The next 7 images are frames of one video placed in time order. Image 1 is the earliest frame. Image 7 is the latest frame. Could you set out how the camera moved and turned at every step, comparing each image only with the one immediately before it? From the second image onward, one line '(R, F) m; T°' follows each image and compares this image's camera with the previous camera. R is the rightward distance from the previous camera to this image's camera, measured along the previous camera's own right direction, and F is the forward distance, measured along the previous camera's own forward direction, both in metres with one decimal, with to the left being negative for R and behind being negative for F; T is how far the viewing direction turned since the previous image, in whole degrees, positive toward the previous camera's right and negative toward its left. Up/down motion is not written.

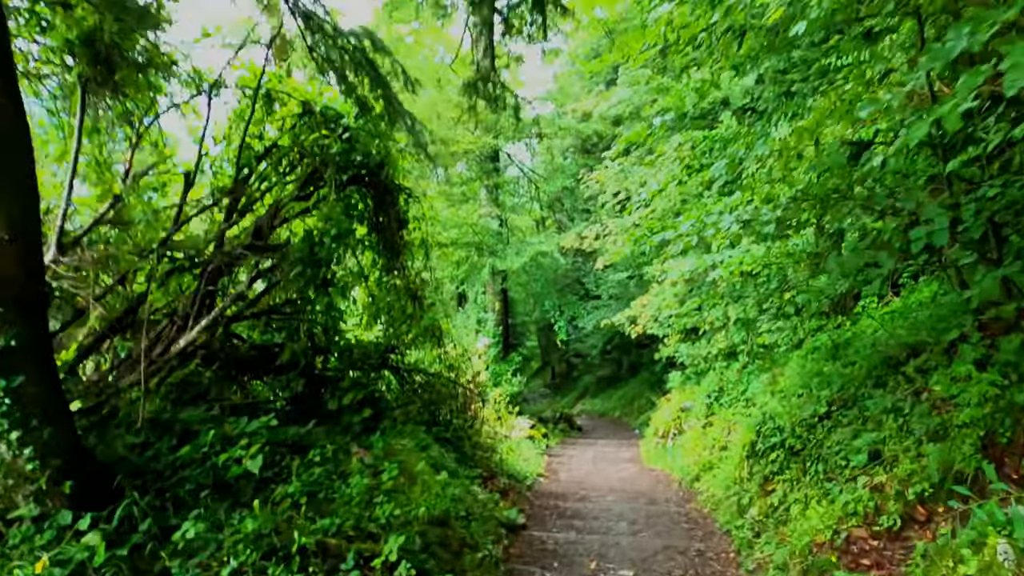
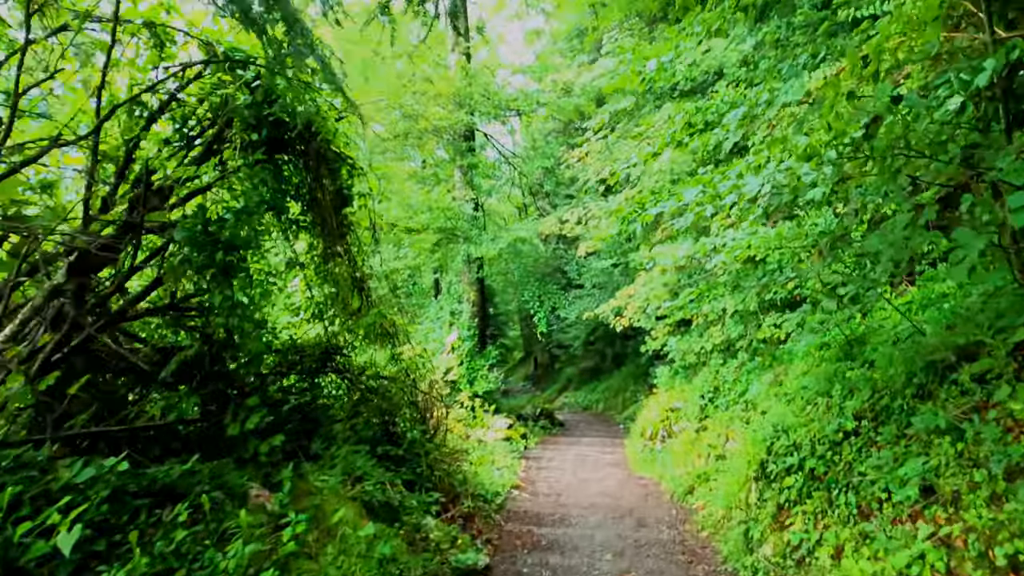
(+0.1, +0.9) m; +1°
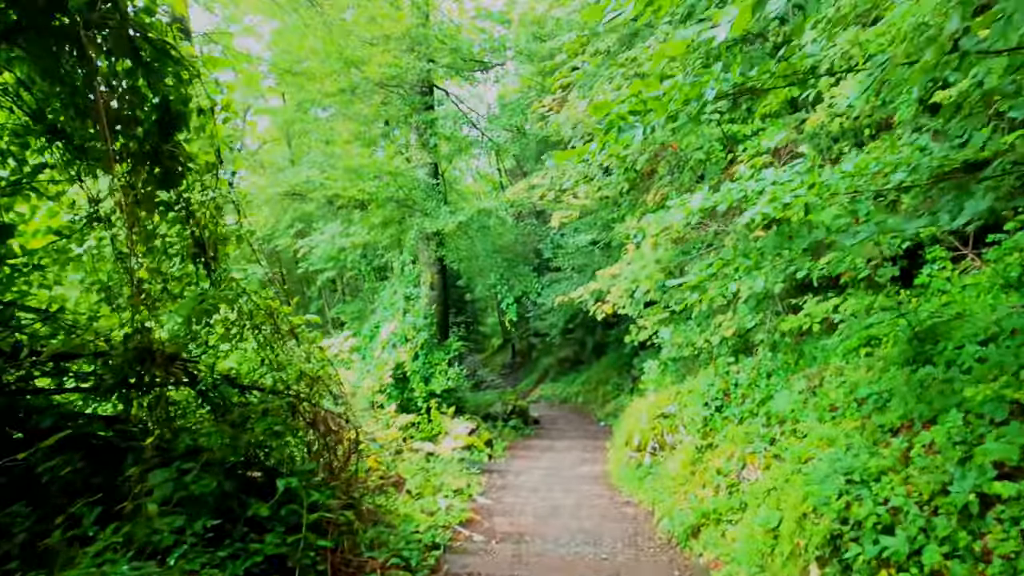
(+0.3, +1.7) m; +2°
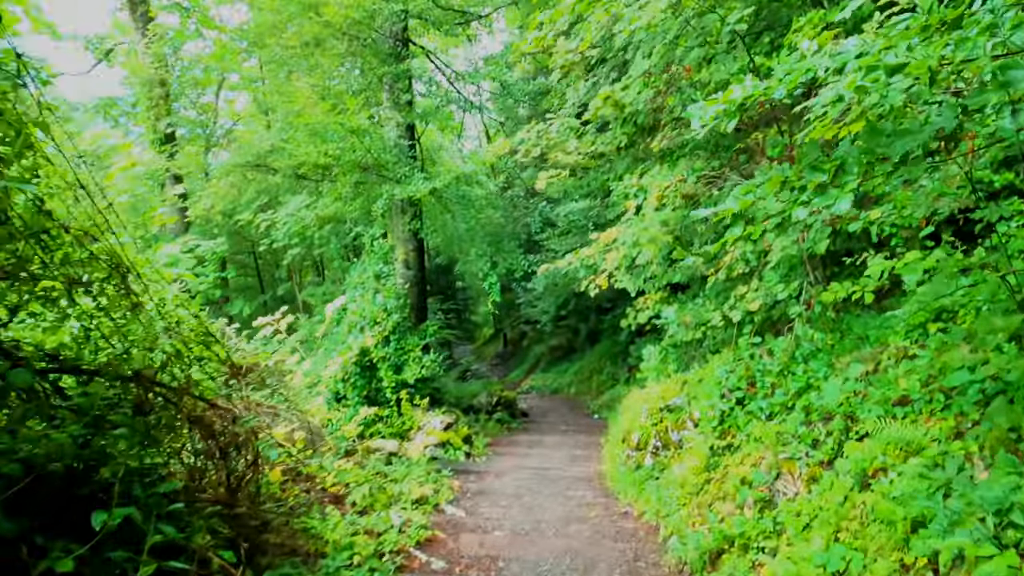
(+0.2, +1.1) m; 0°
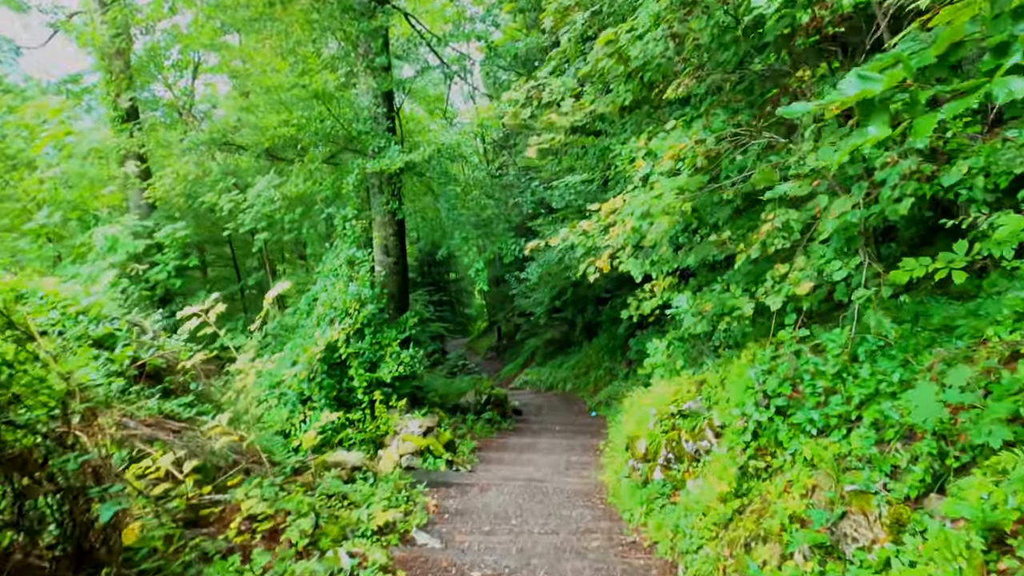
(+0.1, +1.0) m; 0°
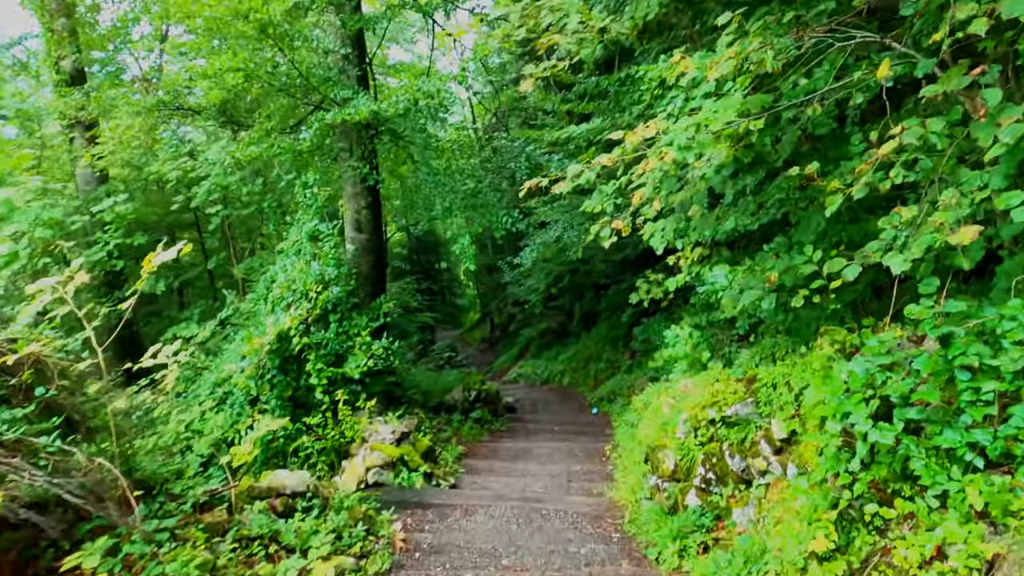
(0.0, +1.2) m; +1°
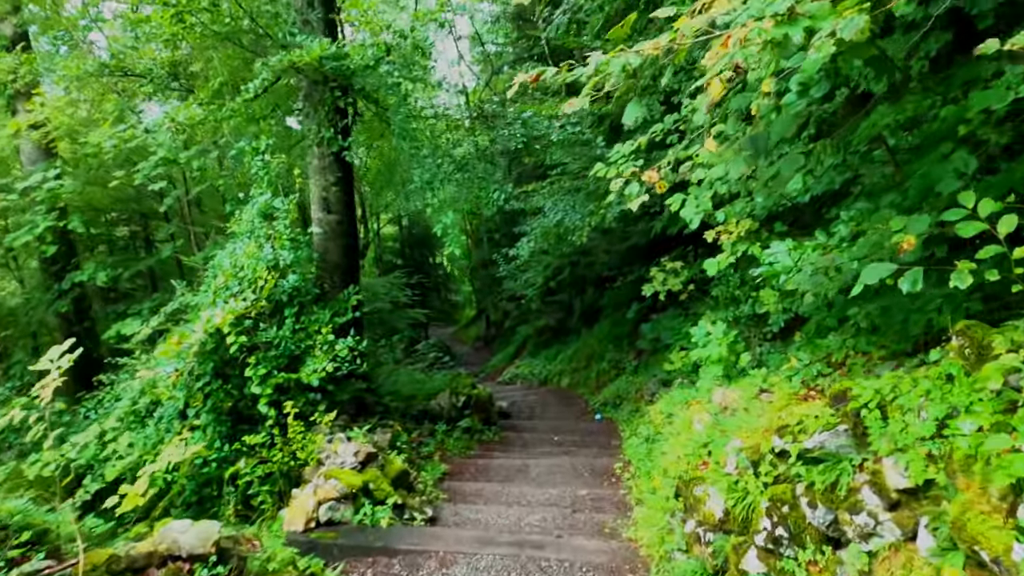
(0.0, +1.2) m; 0°
